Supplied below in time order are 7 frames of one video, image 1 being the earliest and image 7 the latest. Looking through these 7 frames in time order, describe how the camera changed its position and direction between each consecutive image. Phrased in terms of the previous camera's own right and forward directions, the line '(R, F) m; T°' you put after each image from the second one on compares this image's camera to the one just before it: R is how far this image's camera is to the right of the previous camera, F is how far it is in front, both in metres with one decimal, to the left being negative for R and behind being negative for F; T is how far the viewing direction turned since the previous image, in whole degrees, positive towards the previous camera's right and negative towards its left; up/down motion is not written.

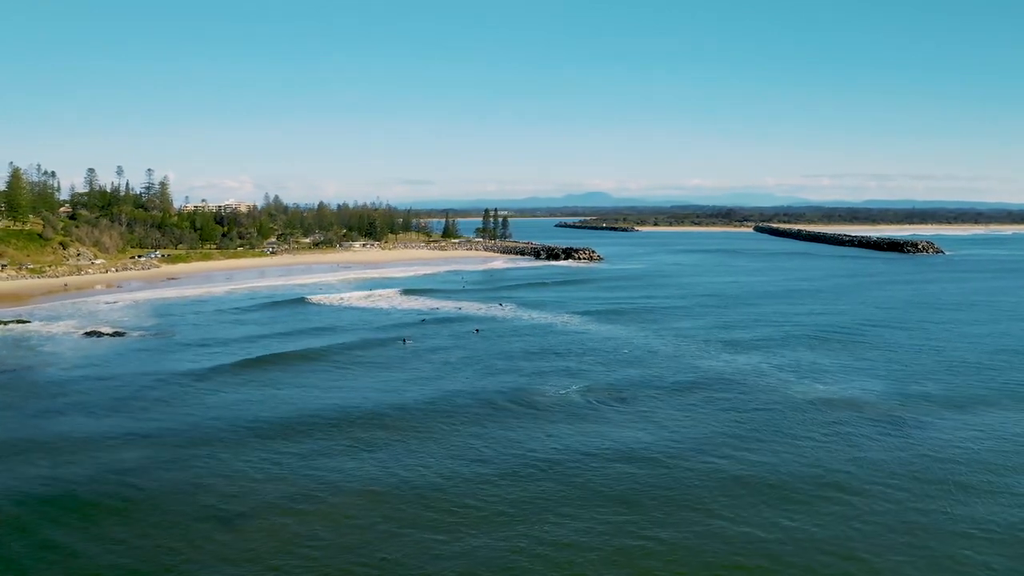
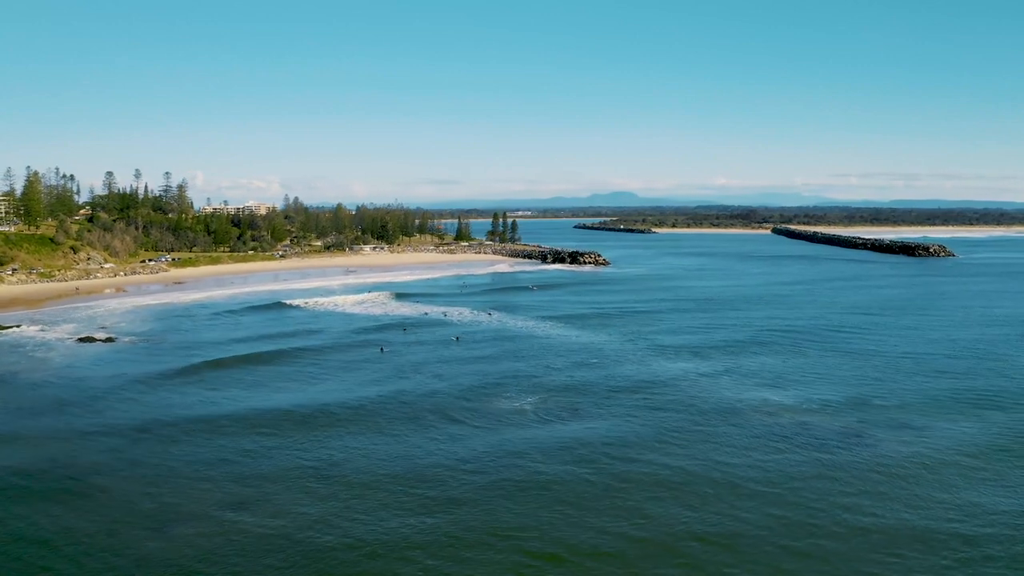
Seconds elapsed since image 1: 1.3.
(+1.6, -0.6) m; -1°
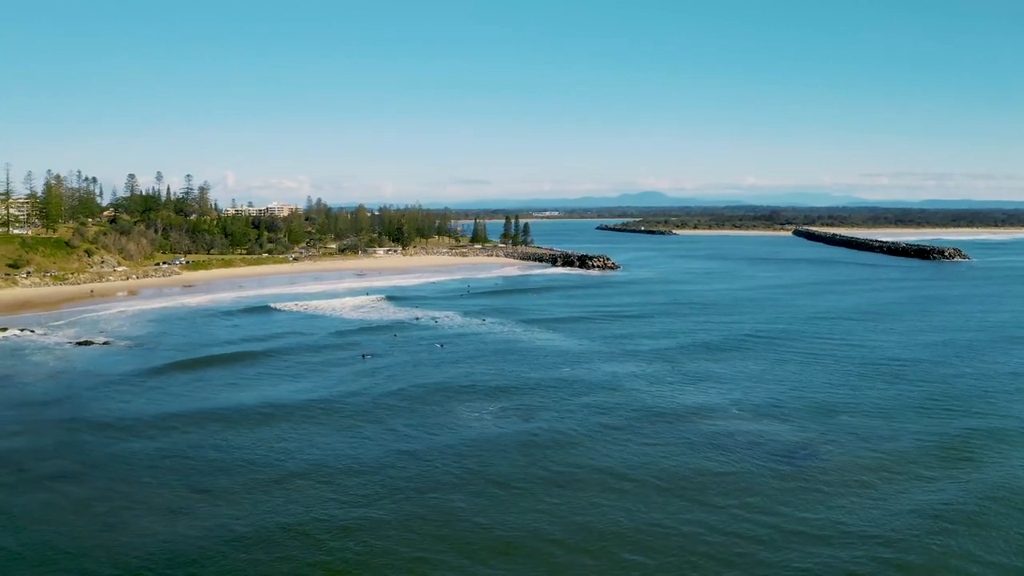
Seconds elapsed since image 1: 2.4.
(+1.6, -0.5) m; -1°
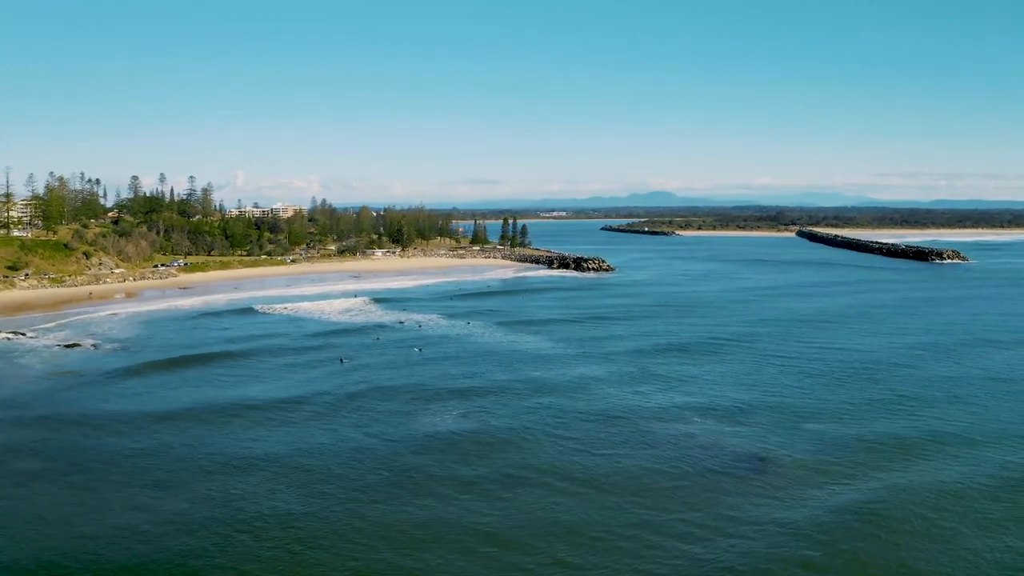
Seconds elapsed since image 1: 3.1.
(+1.1, -0.6) m; 0°
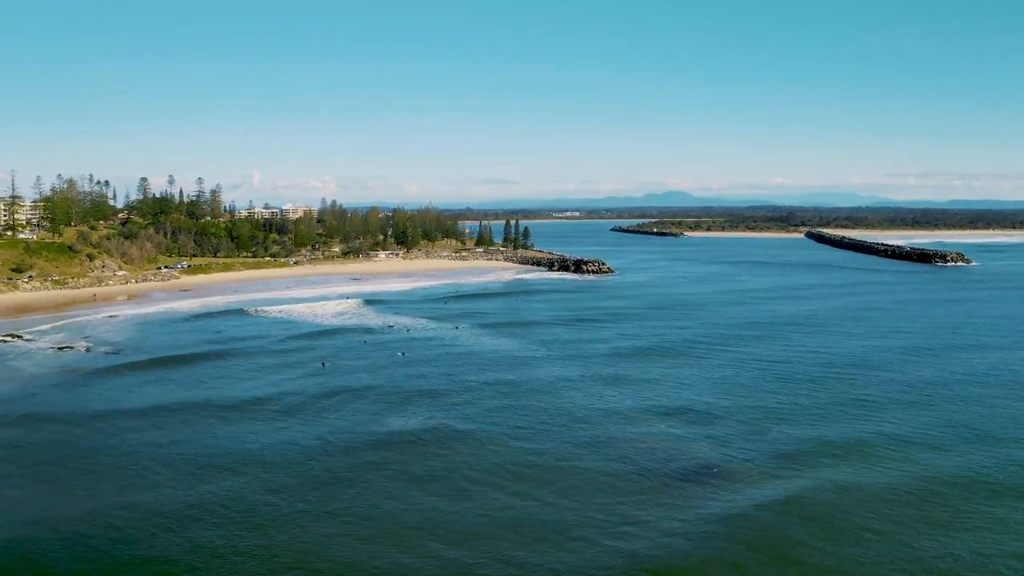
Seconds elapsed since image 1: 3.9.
(+1.2, -0.5) m; -1°
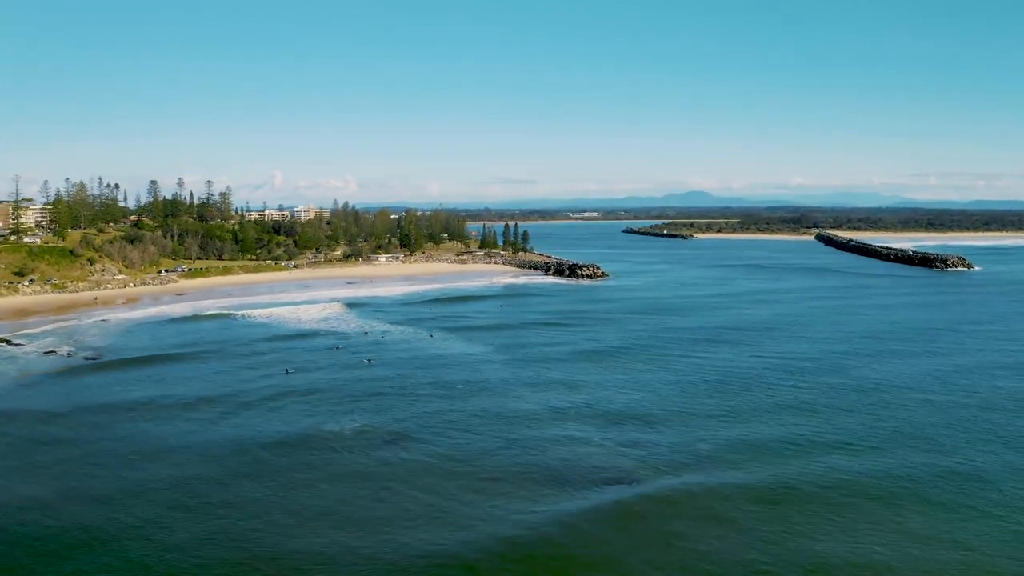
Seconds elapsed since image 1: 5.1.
(+2.1, -1.1) m; -1°
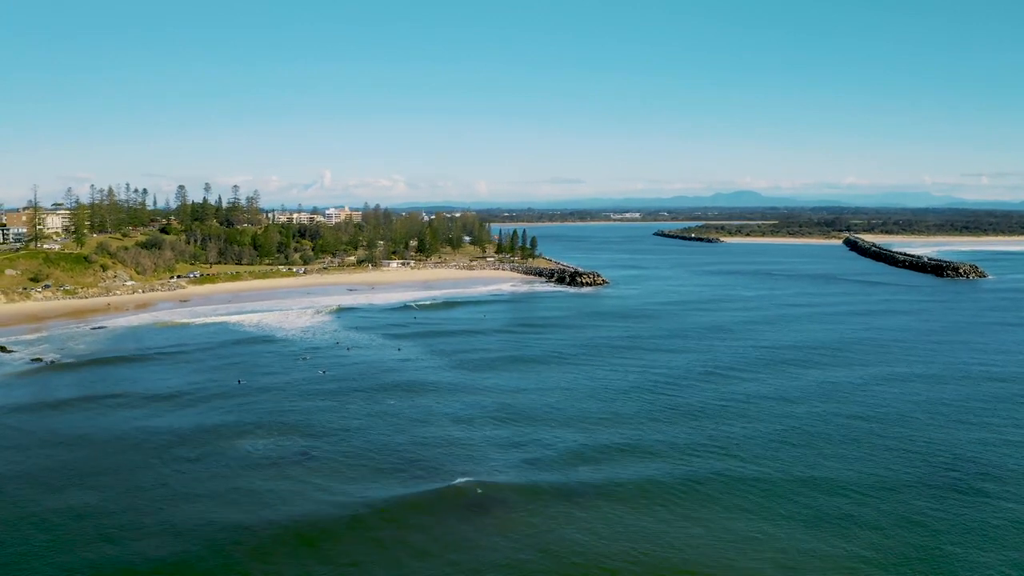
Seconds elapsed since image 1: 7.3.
(+3.7, -1.6) m; -2°
